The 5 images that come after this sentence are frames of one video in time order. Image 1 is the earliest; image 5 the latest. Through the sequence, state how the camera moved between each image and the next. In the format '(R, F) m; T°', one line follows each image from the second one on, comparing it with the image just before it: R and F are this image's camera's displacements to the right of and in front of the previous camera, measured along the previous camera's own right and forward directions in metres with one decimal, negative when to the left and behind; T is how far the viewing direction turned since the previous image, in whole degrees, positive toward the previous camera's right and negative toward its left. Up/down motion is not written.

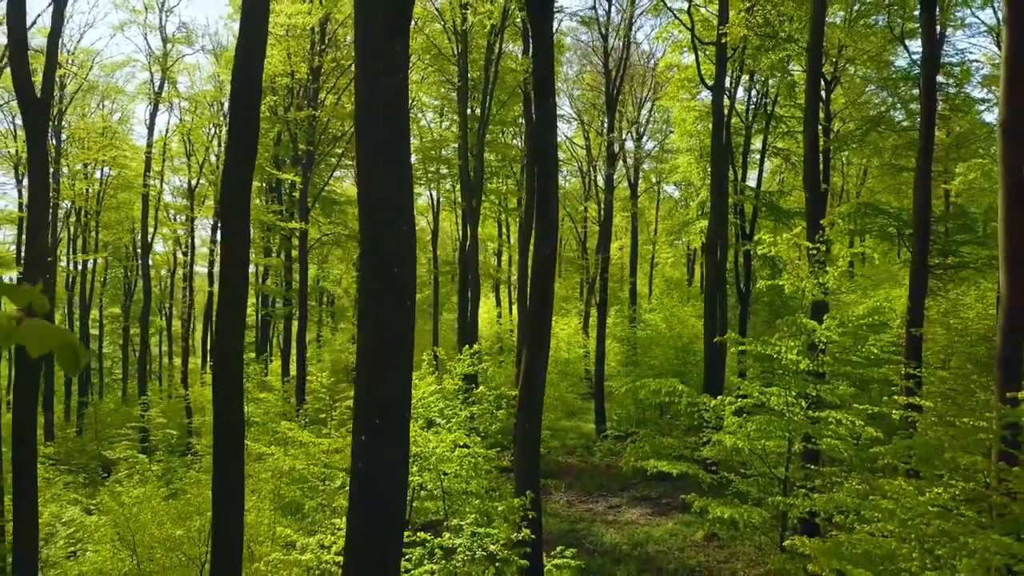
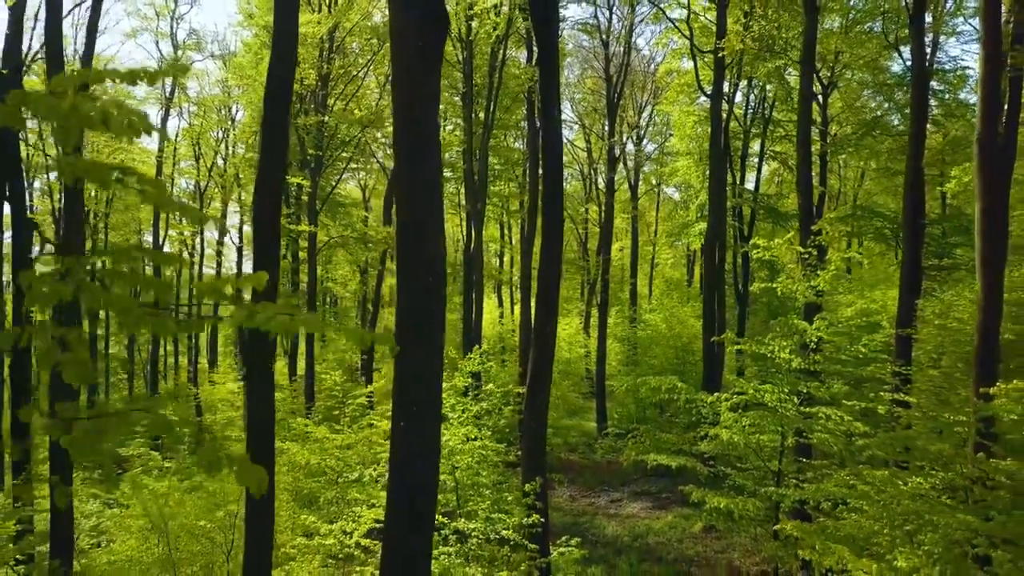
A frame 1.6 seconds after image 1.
(-0.1, -0.4) m; 0°
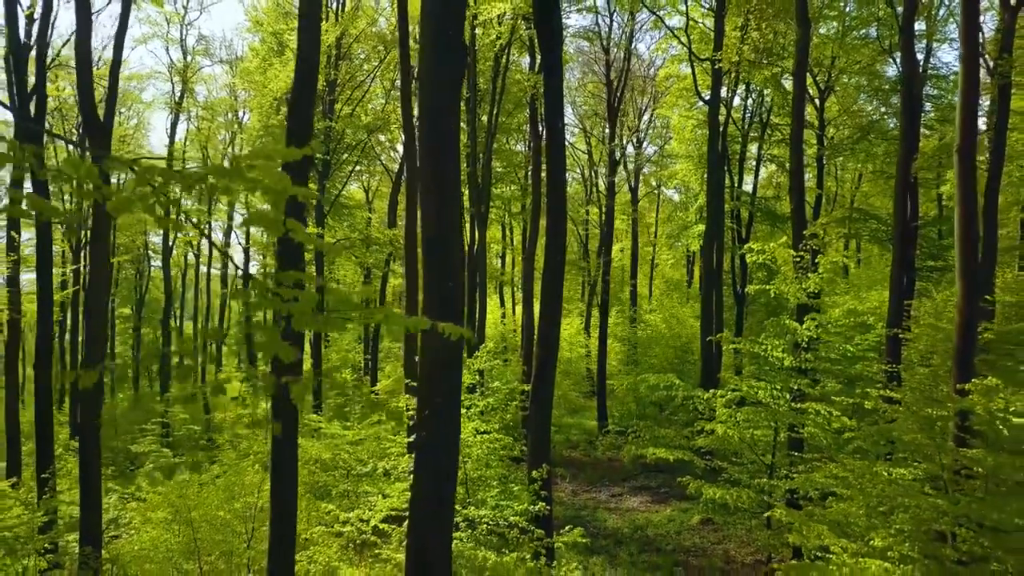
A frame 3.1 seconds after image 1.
(-0.1, -0.4) m; 0°
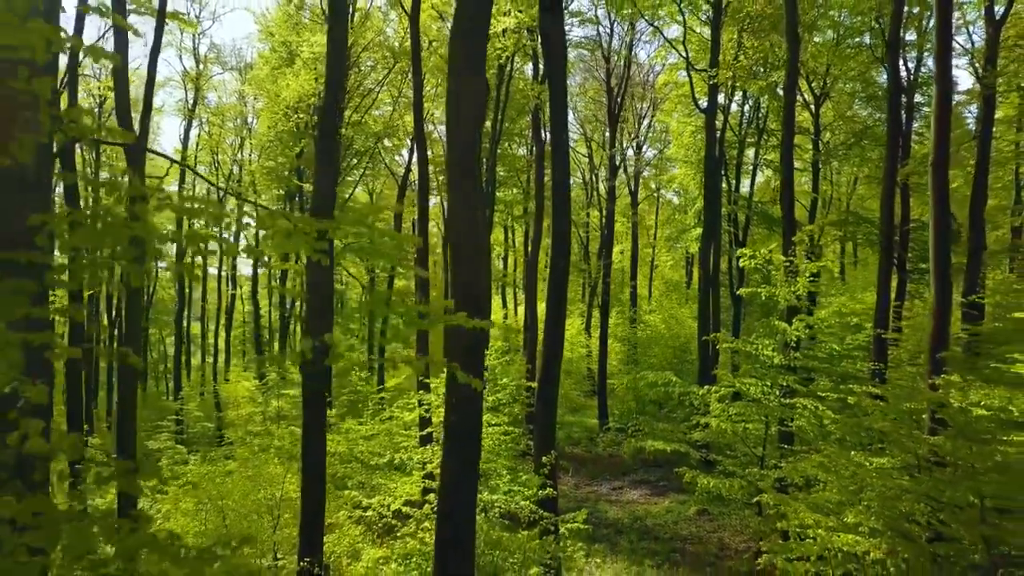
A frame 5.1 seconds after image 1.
(-0.1, -0.5) m; 0°
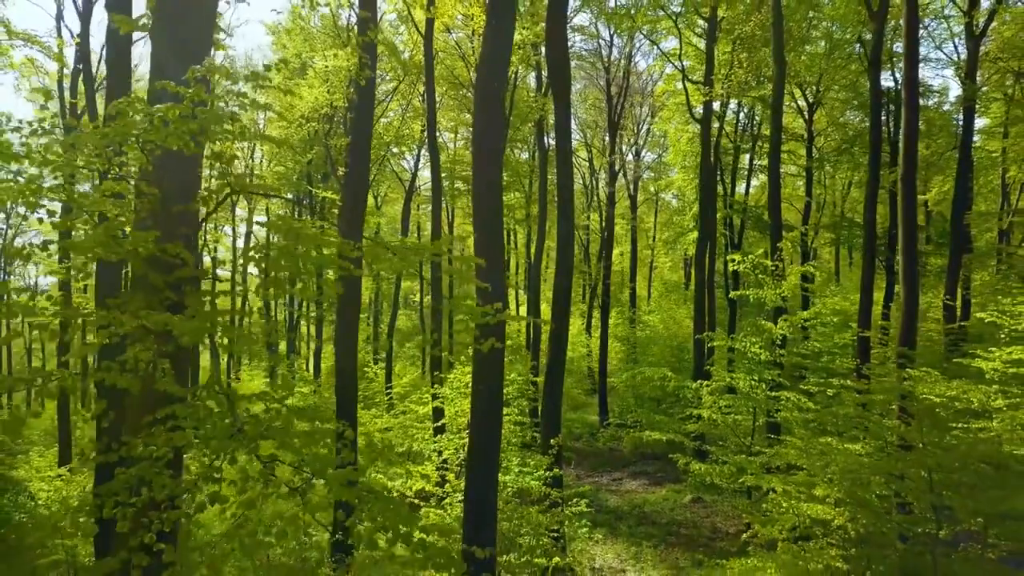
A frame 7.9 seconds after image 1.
(-0.1, -0.7) m; 0°
